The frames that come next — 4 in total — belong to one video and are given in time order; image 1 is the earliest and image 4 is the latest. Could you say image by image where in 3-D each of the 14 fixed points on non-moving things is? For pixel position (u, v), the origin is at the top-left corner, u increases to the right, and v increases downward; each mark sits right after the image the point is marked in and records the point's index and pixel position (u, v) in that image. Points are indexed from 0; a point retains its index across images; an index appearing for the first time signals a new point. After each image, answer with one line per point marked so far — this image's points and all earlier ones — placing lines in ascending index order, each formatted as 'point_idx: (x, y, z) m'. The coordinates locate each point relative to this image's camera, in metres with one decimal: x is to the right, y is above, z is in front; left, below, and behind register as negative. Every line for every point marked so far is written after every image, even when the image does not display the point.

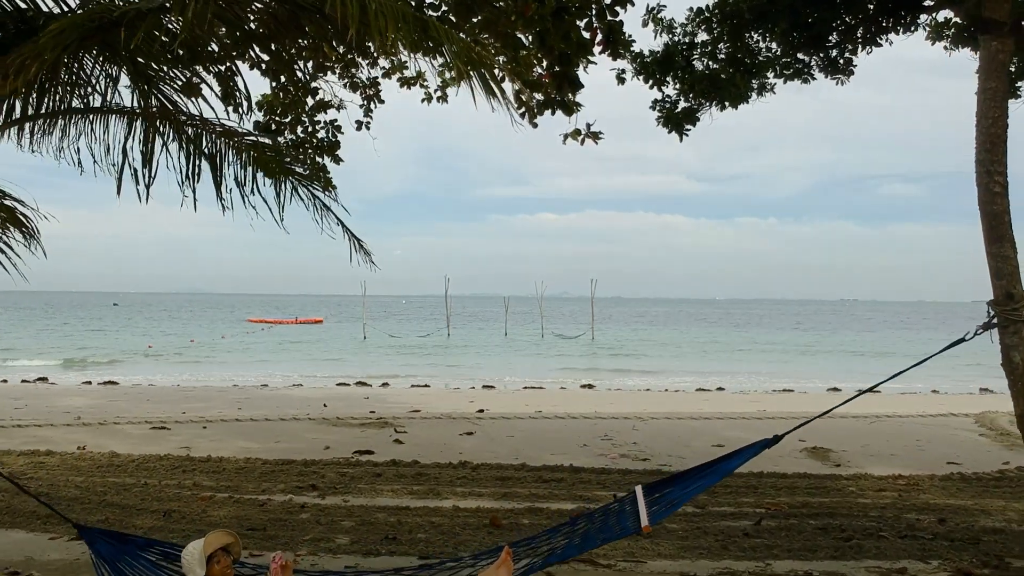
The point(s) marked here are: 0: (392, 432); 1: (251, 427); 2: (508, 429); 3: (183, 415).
0: (-1.3, -1.5, +7.4) m
1: (-2.8, -1.5, +7.6) m
2: (0.0, -1.5, +7.7) m
3: (-4.1, -1.6, +8.8) m
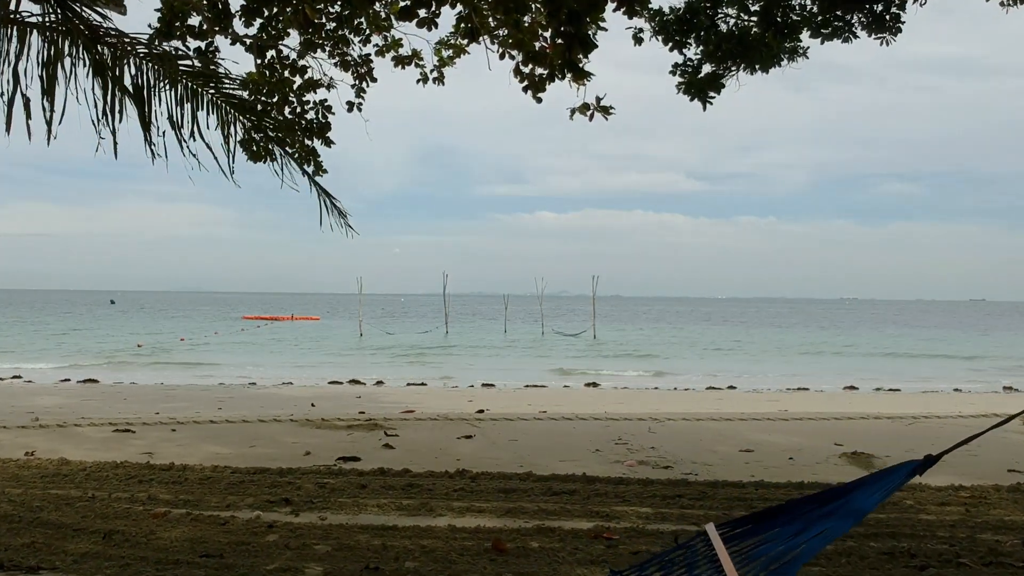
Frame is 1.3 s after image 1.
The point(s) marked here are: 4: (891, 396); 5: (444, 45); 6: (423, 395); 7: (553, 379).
0: (-1.2, -1.4, +6.7) m
1: (-2.8, -1.4, +6.9) m
2: (0.0, -1.4, +6.9) m
3: (-4.1, -1.5, +8.1) m
4: (+7.5, -2.1, +14.1) m
5: (-1.0, +3.4, +10.0) m
6: (-1.6, -1.9, +12.3) m
7: (+0.9, -2.0, +15.6) m
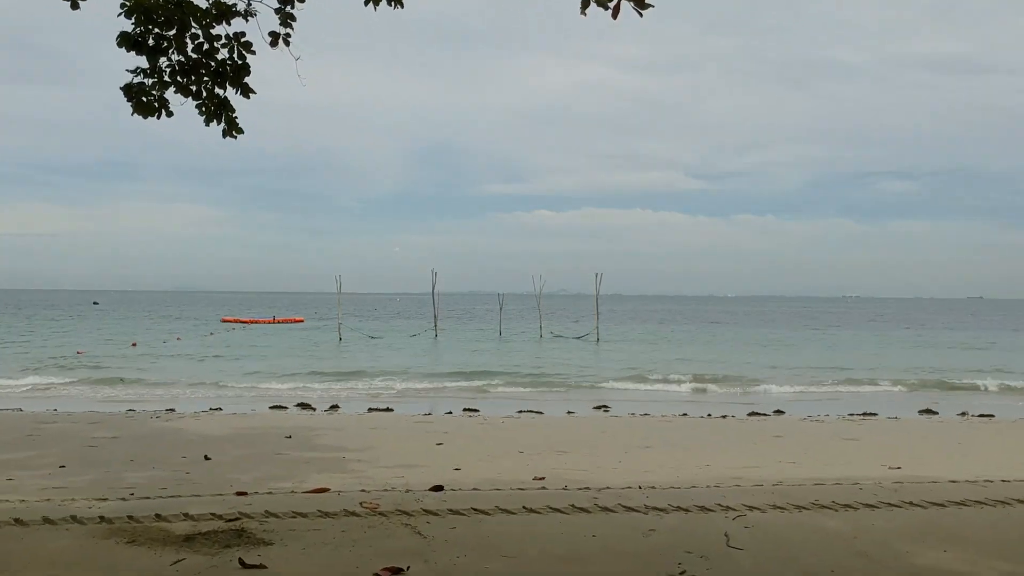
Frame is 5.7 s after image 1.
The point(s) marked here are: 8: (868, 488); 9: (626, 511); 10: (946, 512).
0: (-1.4, -1.4, +3.6) m
1: (-3.0, -1.4, +3.8) m
2: (-0.2, -1.4, +3.8) m
3: (-4.3, -1.5, +5.0) m
4: (+7.3, -2.1, +11.0) m
5: (-1.1, +3.4, +6.9) m
6: (-1.7, -1.9, +9.2) m
7: (+0.7, -2.0, +12.5) m
8: (+2.6, -1.5, +5.2) m
9: (+0.7, -1.4, +4.5) m
10: (+2.9, -1.5, +4.6) m
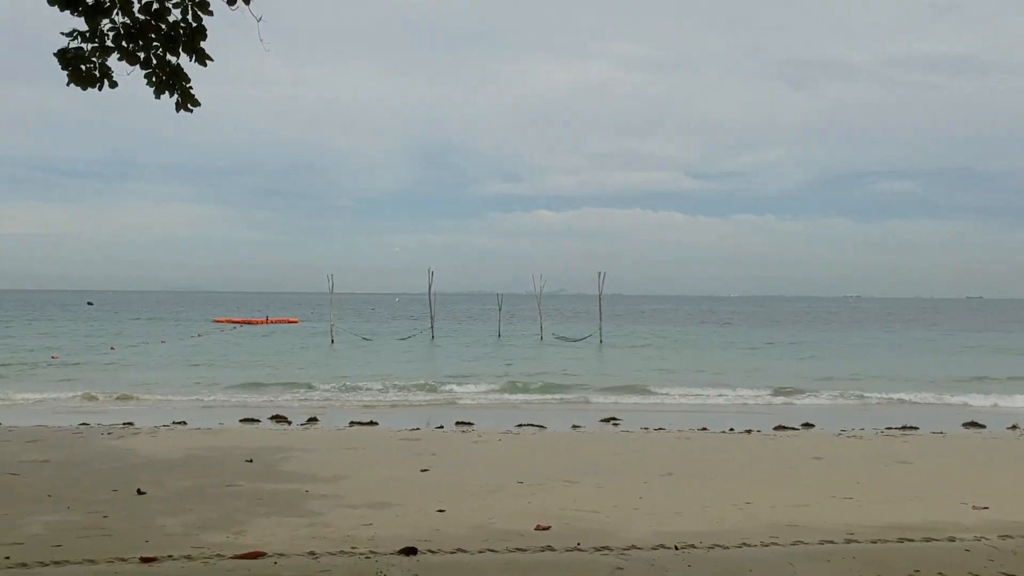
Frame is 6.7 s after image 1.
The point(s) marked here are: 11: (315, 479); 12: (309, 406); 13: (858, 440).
0: (-1.4, -1.4, +2.4) m
1: (-3.0, -1.4, +2.6) m
2: (-0.2, -1.4, +2.6) m
3: (-4.3, -1.5, +3.7) m
4: (+7.3, -2.1, +9.8) m
5: (-1.2, +3.4, +5.7) m
6: (-1.8, -1.9, +8.0) m
7: (+0.7, -2.0, +11.3) m
8: (+2.6, -1.5, +4.0) m
9: (+0.7, -1.4, +3.3) m
10: (+2.8, -1.5, +3.4) m
11: (-1.8, -1.8, +6.5) m
12: (-3.6, -2.1, +12.5) m
13: (+4.6, -2.0, +9.3) m
